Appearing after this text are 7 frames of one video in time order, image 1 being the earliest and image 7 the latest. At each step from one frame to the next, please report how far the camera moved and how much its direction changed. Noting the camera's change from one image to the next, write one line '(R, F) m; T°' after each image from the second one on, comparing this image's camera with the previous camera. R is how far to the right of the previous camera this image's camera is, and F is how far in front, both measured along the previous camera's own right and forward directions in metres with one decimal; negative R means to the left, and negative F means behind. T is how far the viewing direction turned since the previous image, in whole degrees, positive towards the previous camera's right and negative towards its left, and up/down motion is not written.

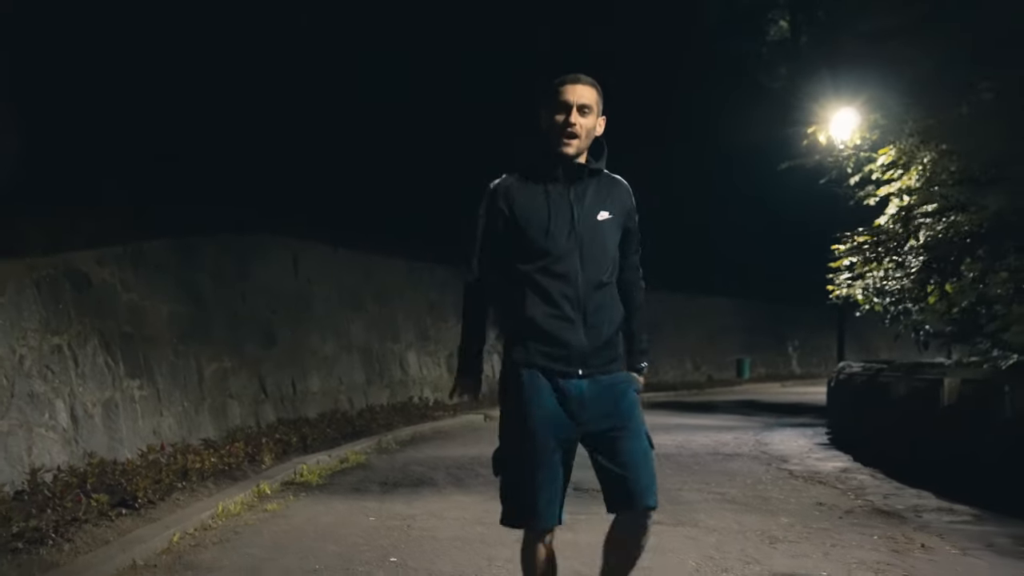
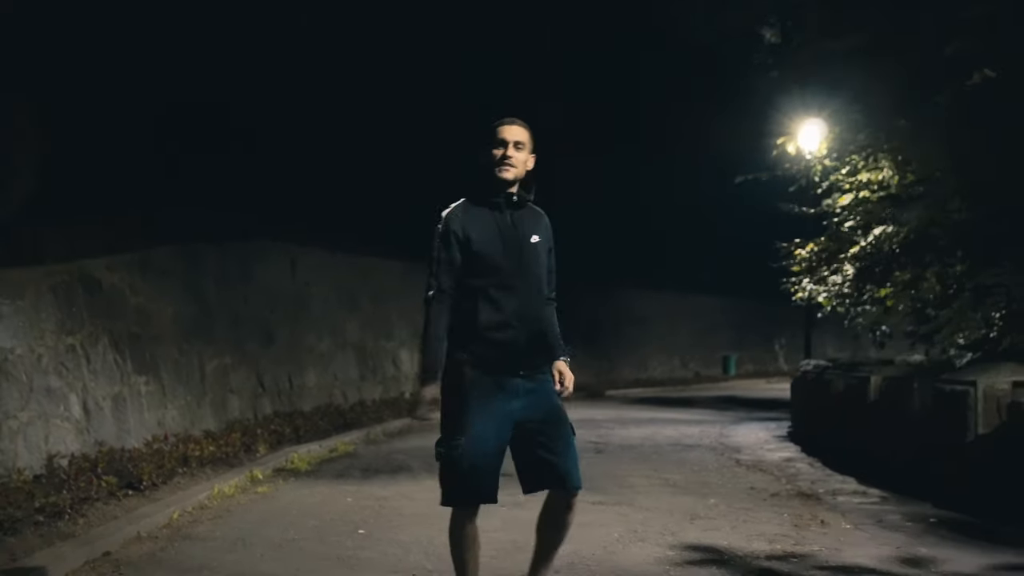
(+0.4, -1.1) m; 0°
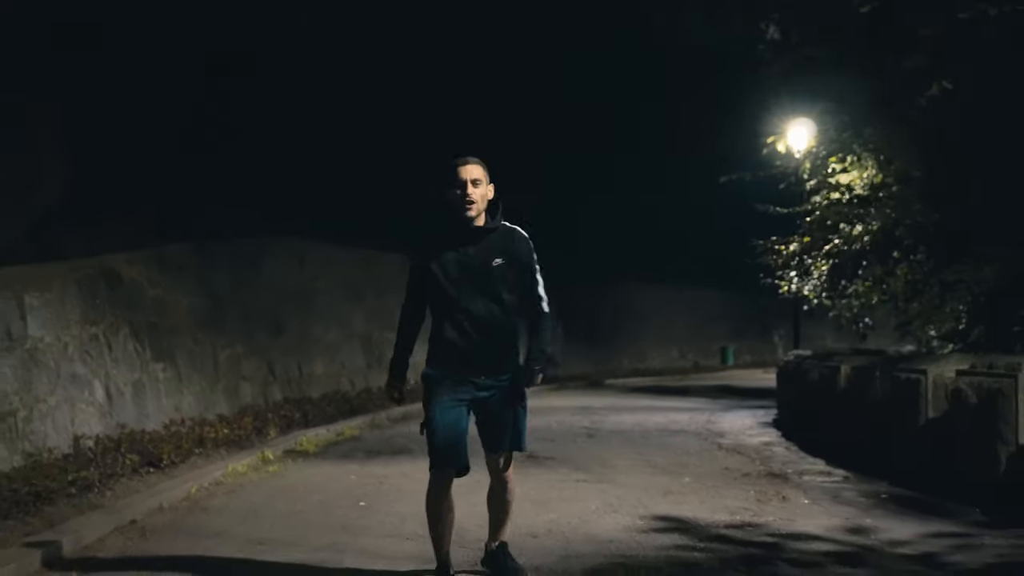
(+0.2, -0.8) m; 0°
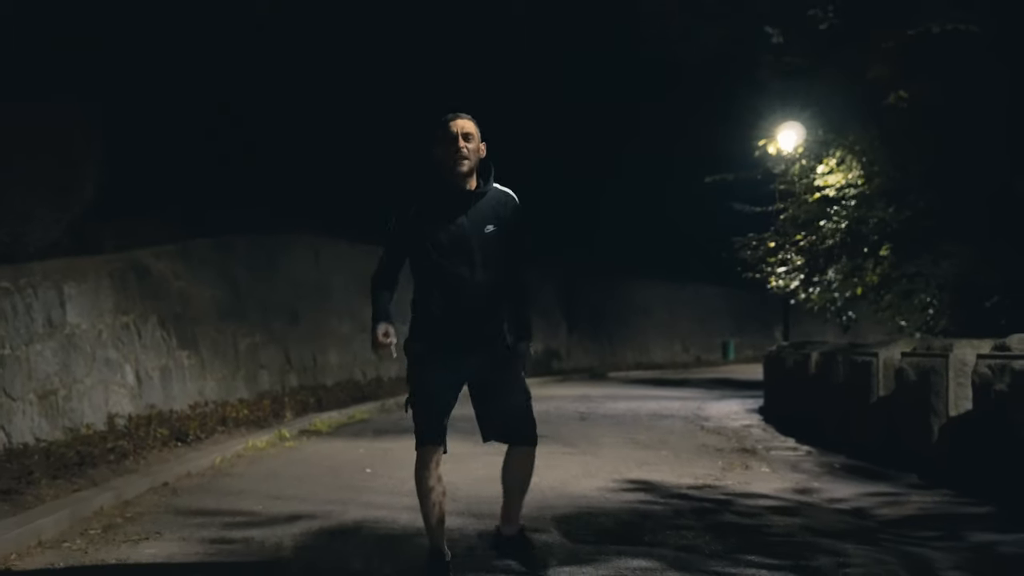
(+0.2, -1.1) m; -1°
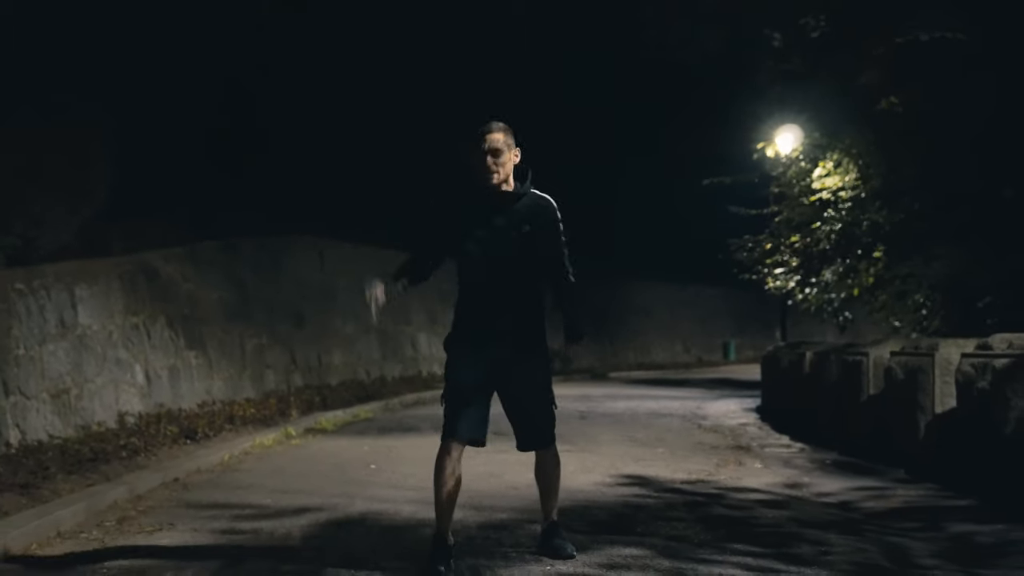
(0.0, -0.3) m; 0°
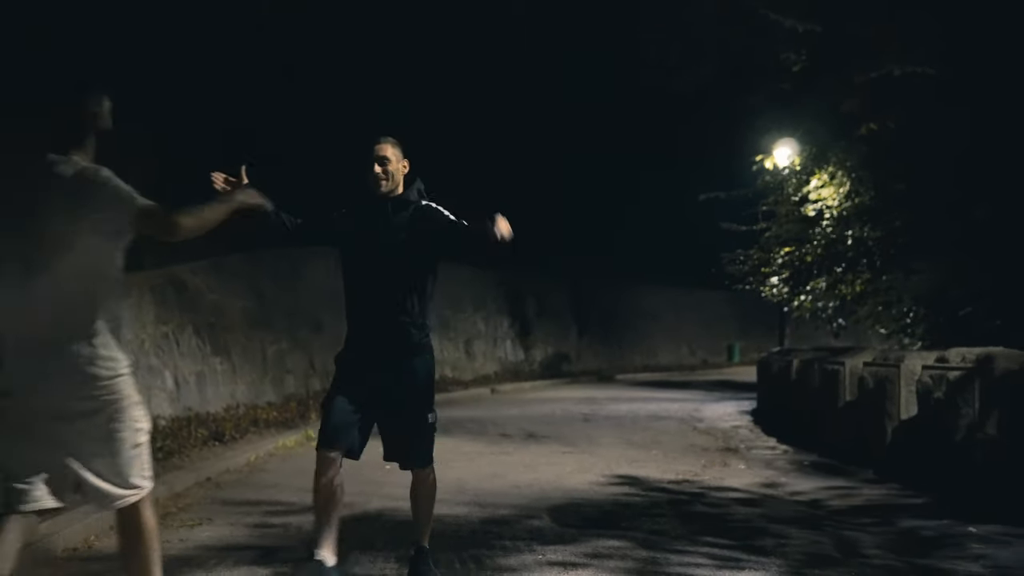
(+0.1, -0.9) m; -1°
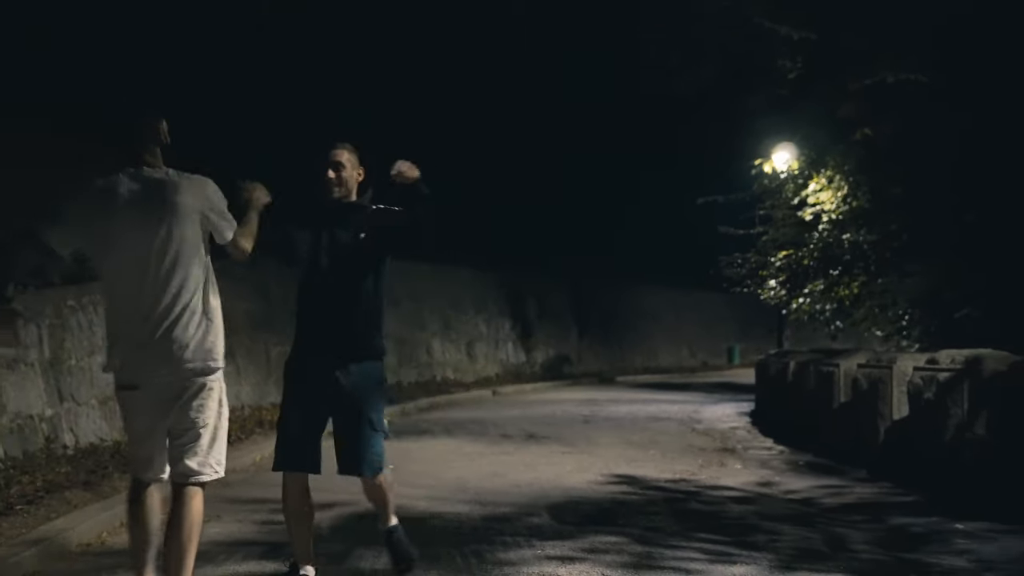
(0.0, -0.2) m; 0°
